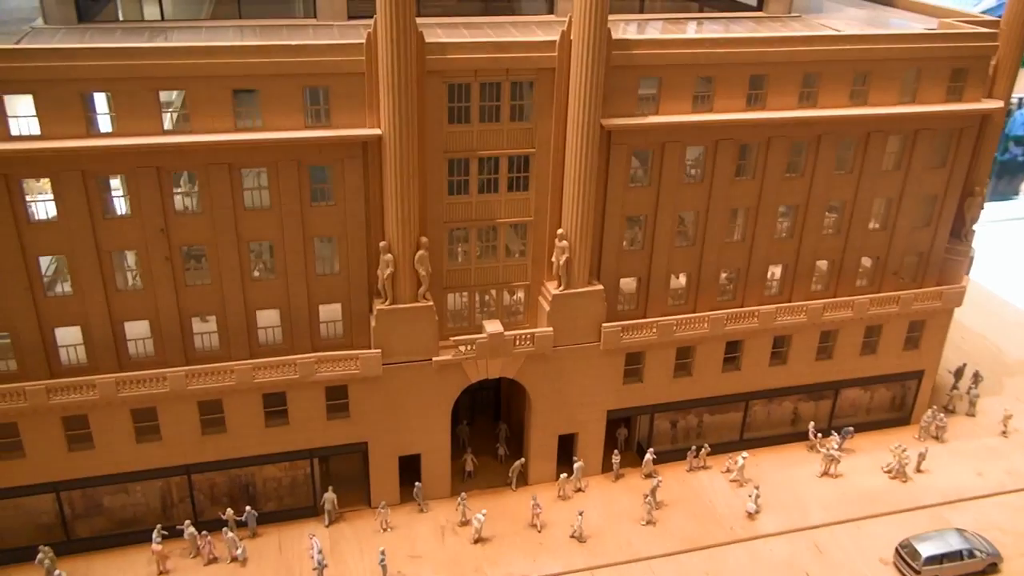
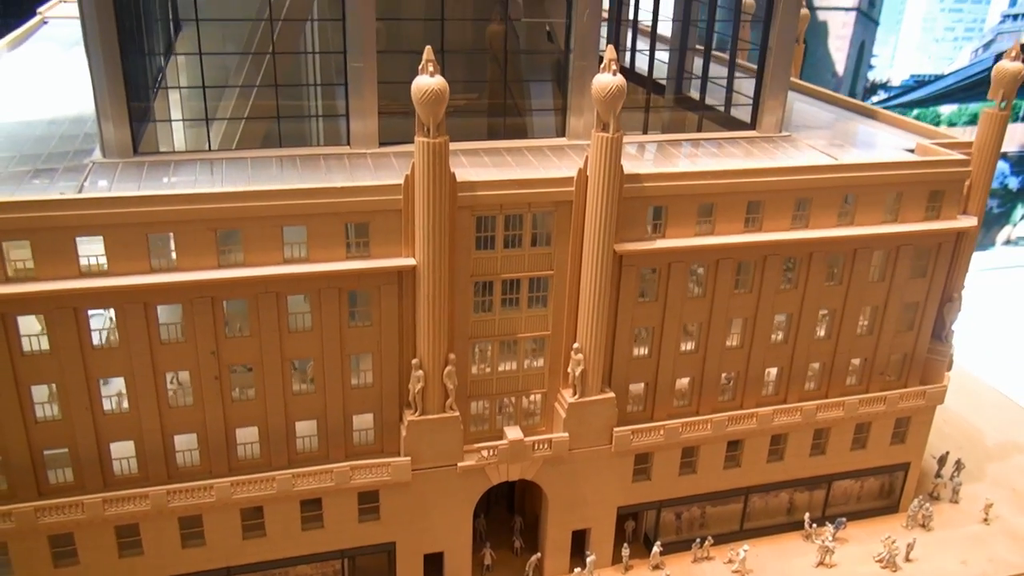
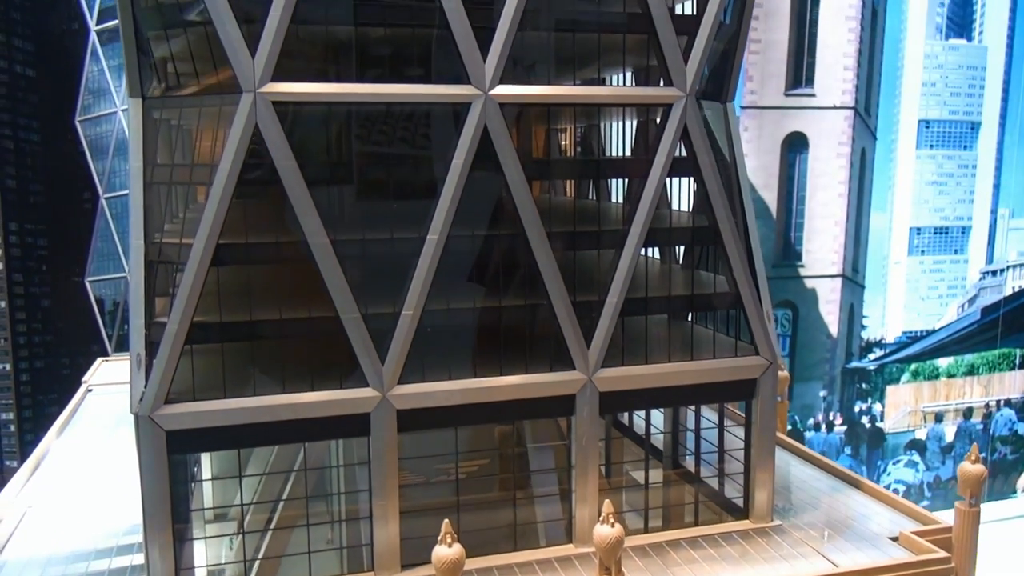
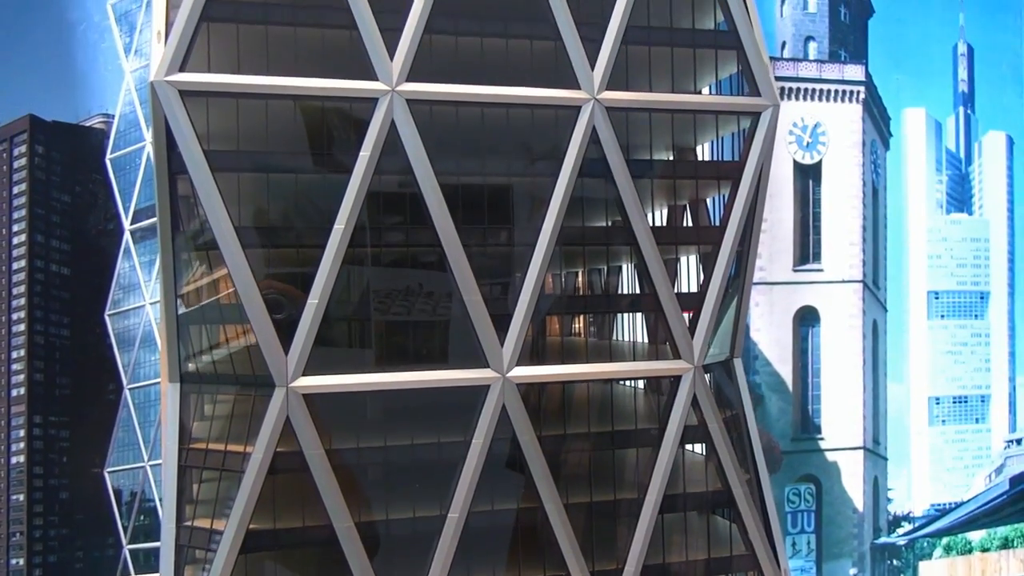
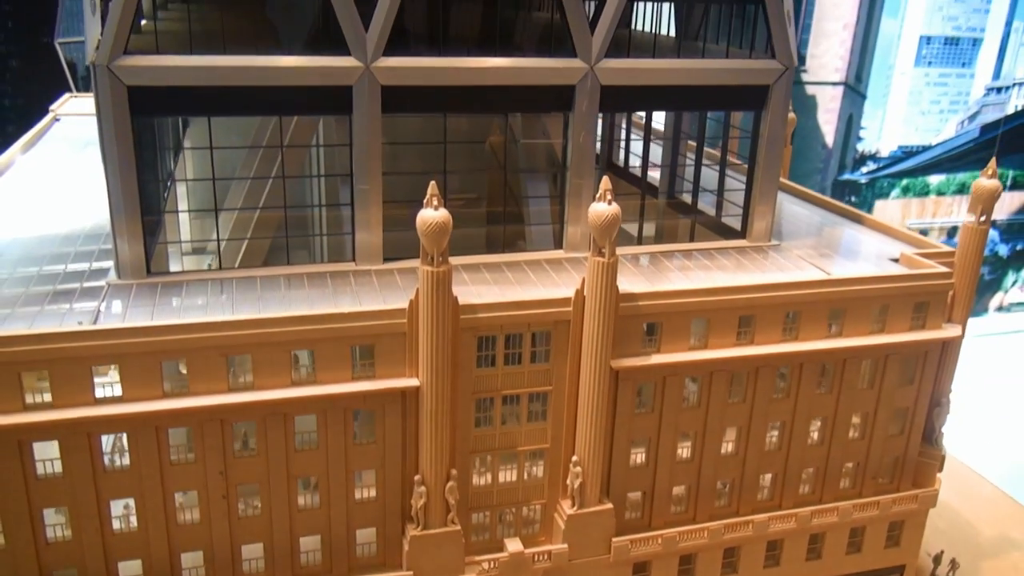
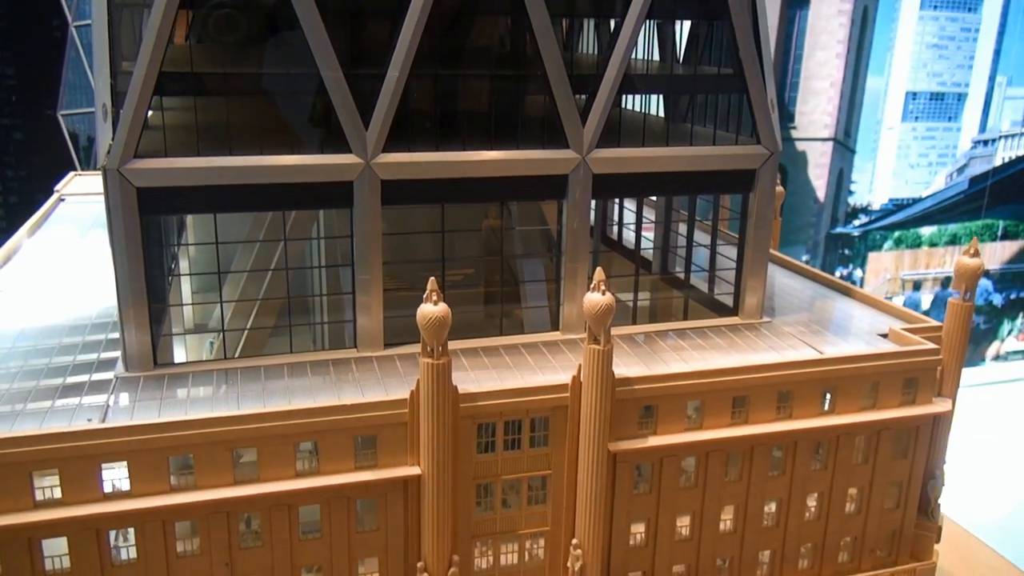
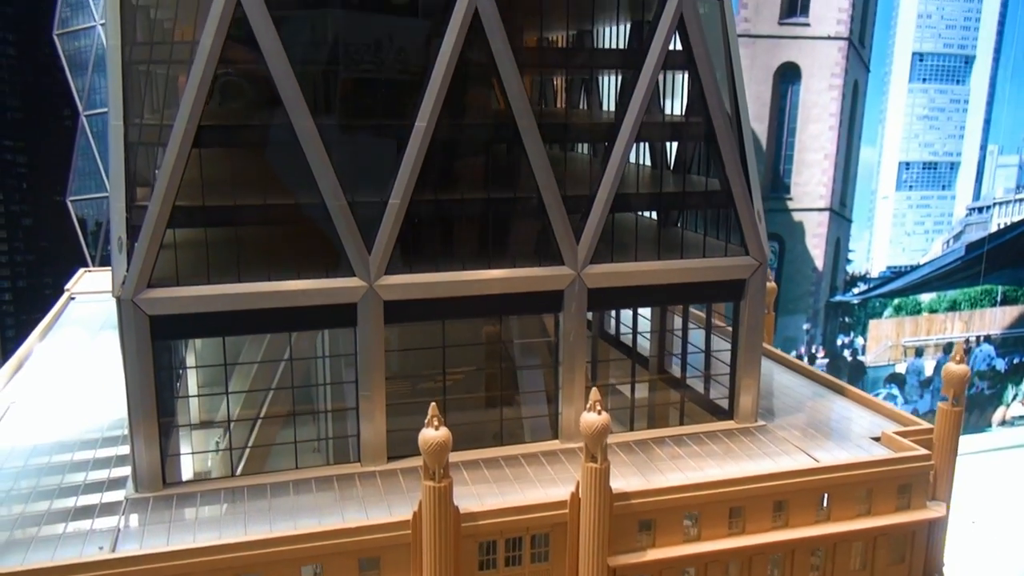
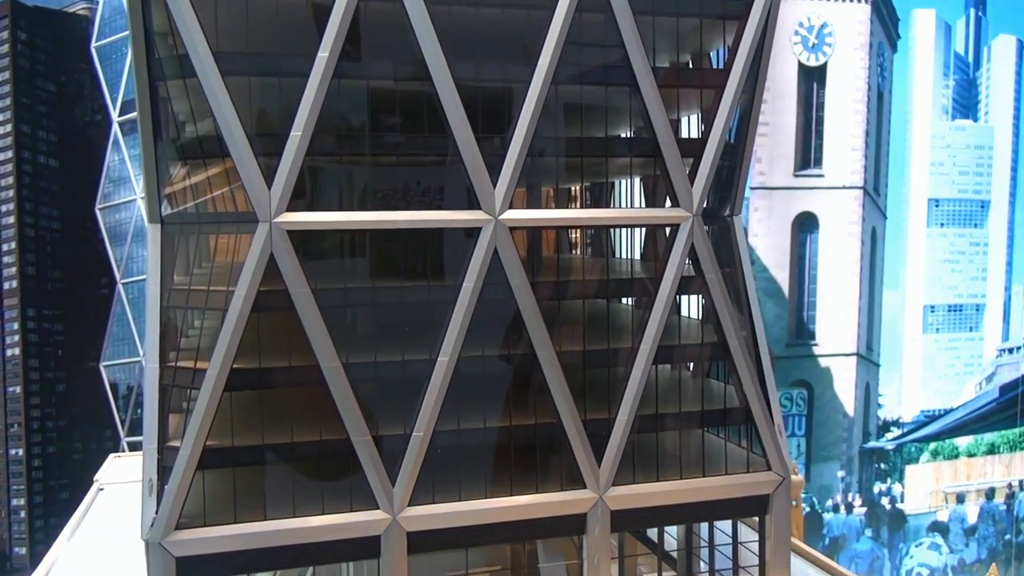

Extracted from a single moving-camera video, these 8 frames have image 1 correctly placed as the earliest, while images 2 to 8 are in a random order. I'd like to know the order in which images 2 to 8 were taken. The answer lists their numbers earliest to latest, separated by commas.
2, 5, 6, 7, 3, 8, 4
